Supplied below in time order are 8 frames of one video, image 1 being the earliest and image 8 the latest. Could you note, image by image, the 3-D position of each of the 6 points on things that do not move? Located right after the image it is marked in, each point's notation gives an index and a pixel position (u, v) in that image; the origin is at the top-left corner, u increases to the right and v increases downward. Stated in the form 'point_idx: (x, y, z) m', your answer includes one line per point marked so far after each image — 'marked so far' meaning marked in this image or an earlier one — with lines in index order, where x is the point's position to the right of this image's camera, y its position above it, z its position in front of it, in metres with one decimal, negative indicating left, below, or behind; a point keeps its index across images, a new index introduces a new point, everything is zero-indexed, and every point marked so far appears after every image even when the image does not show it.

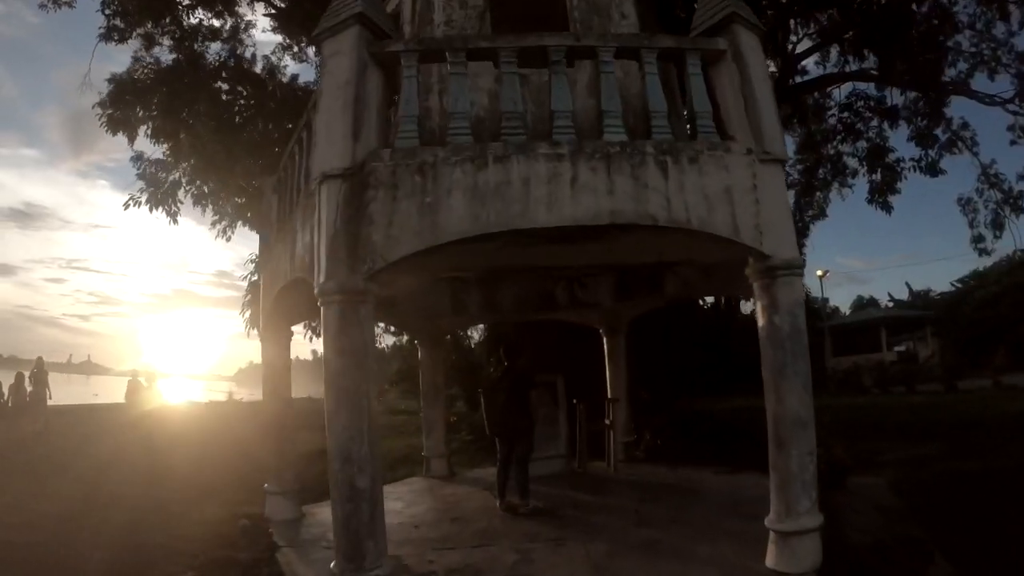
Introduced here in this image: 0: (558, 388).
0: (+0.7, -1.3, +10.2) m
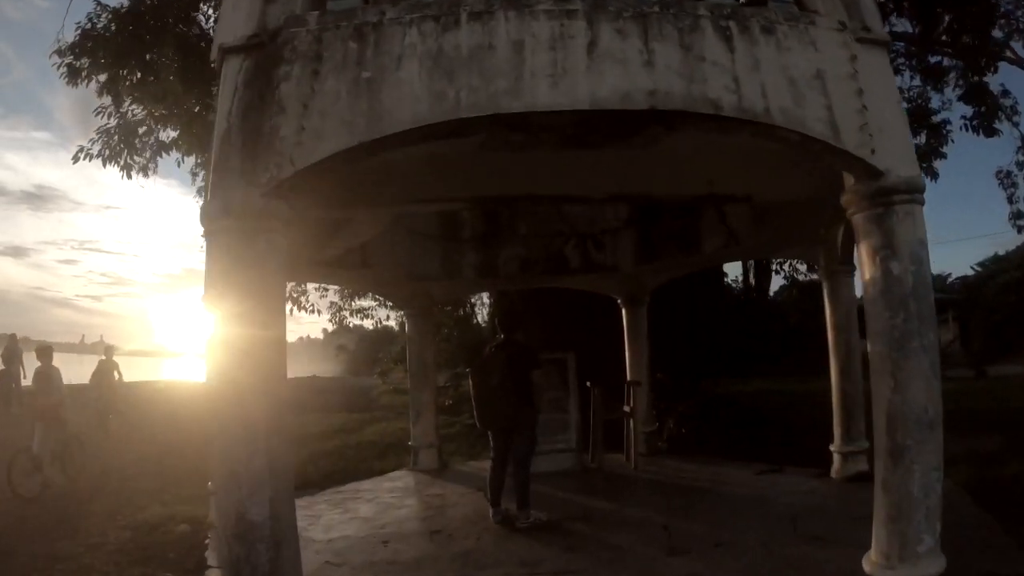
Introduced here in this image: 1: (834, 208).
0: (+0.7, -0.9, +8.4) m
1: (+2.8, +0.7, +6.5) m
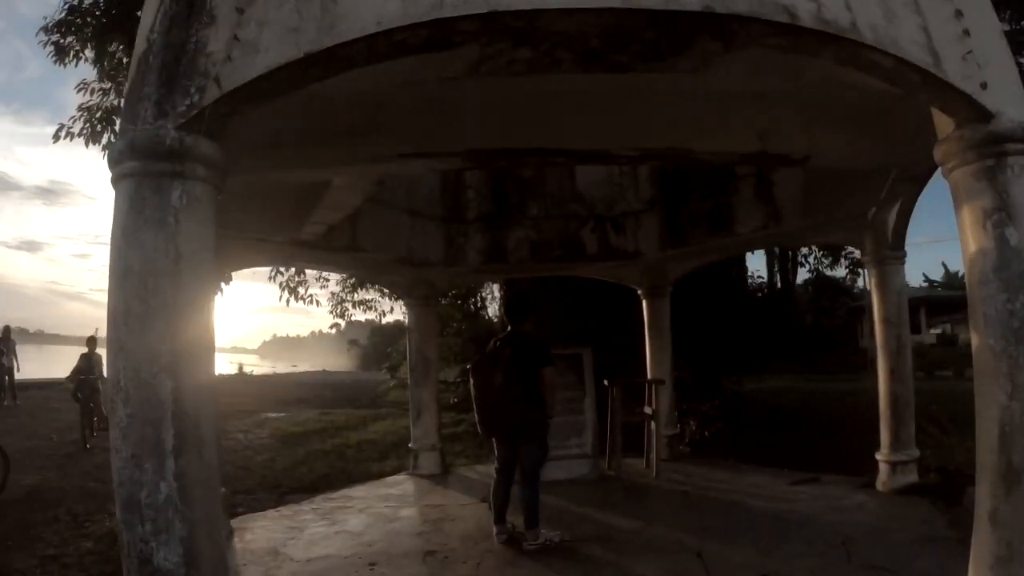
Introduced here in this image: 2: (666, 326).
0: (+0.7, -0.8, +7.5) m
1: (+2.8, +0.8, +5.6) m
2: (+1.8, -0.5, +8.7) m
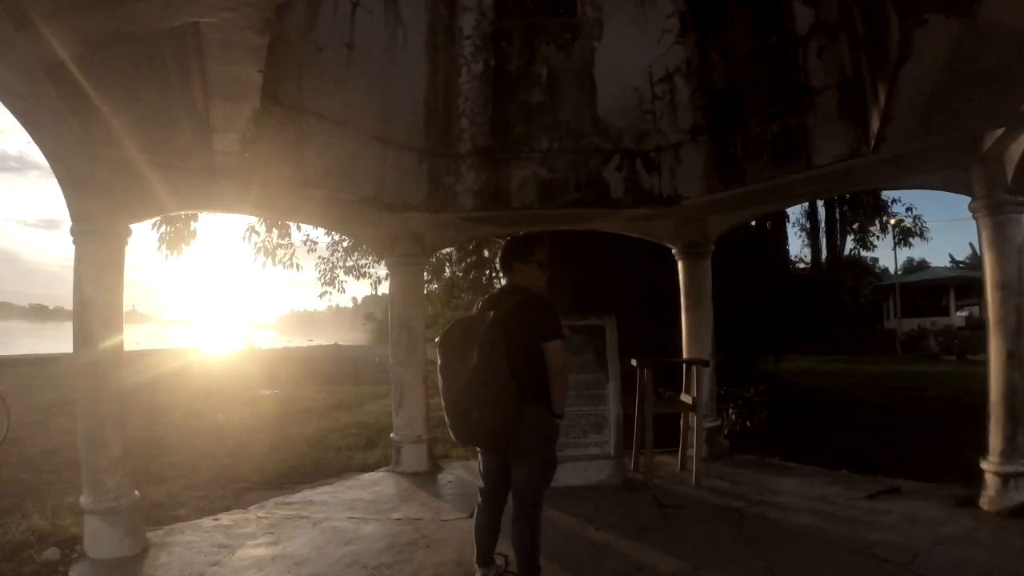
0: (+0.7, -0.4, +5.8) m
1: (+2.8, +1.1, +3.8) m
2: (+1.8, -0.1, +7.0) m
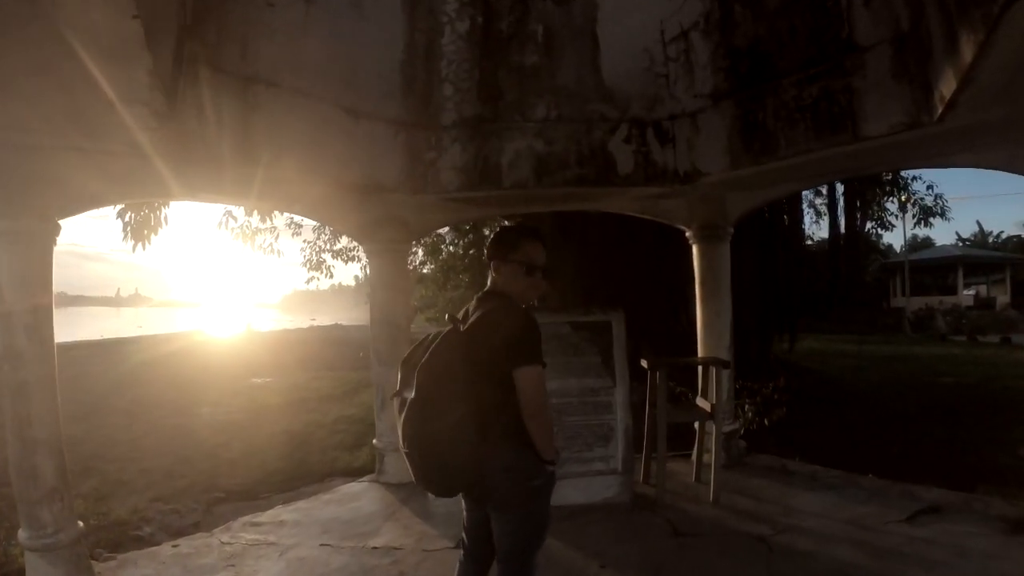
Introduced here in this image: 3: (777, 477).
0: (+0.7, -0.3, +5.1) m
1: (+2.7, +1.1, +3.0) m
2: (+1.7, 0.0, +6.2) m
3: (+2.3, -1.6, +6.5) m
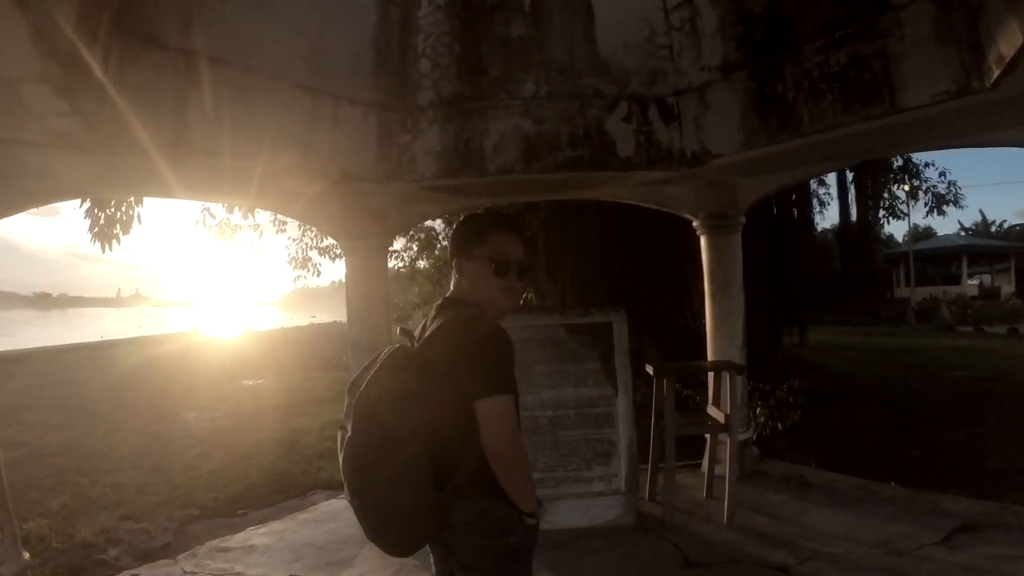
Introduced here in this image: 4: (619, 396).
0: (+0.6, -0.3, +4.5) m
1: (+2.6, +1.1, +2.4) m
2: (+1.7, +0.1, +5.6) m
3: (+2.2, -1.6, +5.9) m
4: (+0.7, -0.7, +4.7) m
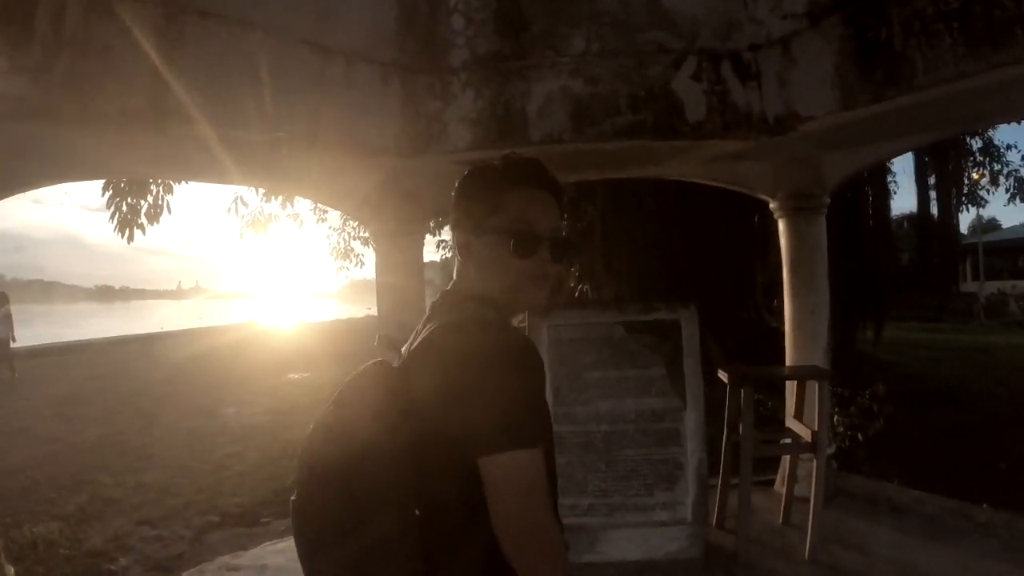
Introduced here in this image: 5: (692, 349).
0: (+0.8, -0.3, +3.8) m
1: (+2.7, +1.1, +1.6) m
2: (+2.0, +0.1, +4.8) m
3: (+2.5, -1.5, +5.1) m
4: (+0.9, -0.6, +3.9) m
5: (+0.9, -0.3, +4.0) m
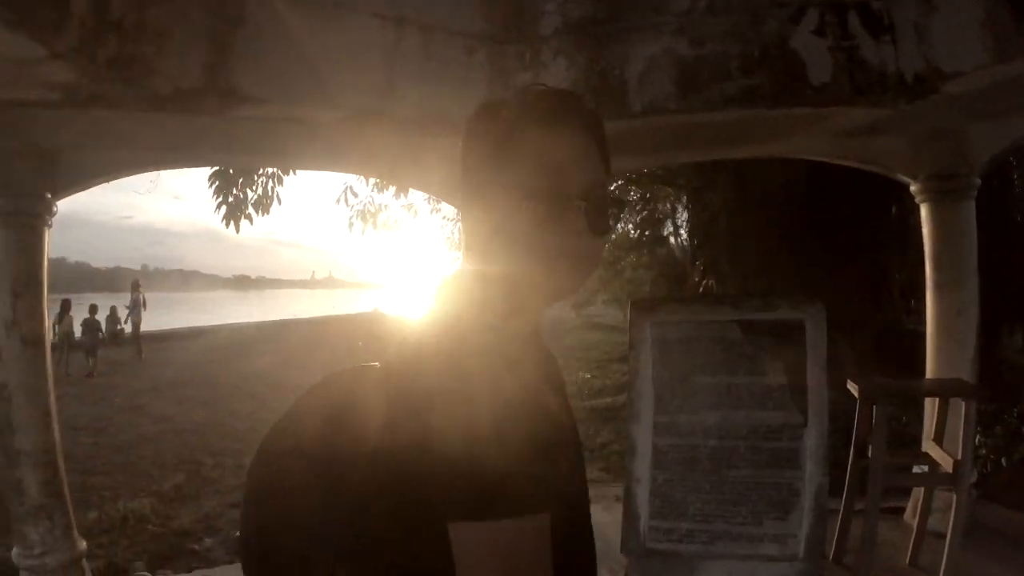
0: (+1.2, -0.3, +3.2) m
1: (+2.8, +1.1, +0.8) m
2: (+2.5, +0.1, +4.1) m
3: (+3.0, -1.5, +4.3) m
4: (+1.3, -0.6, +3.4) m
5: (+1.3, -0.3, +3.4) m
